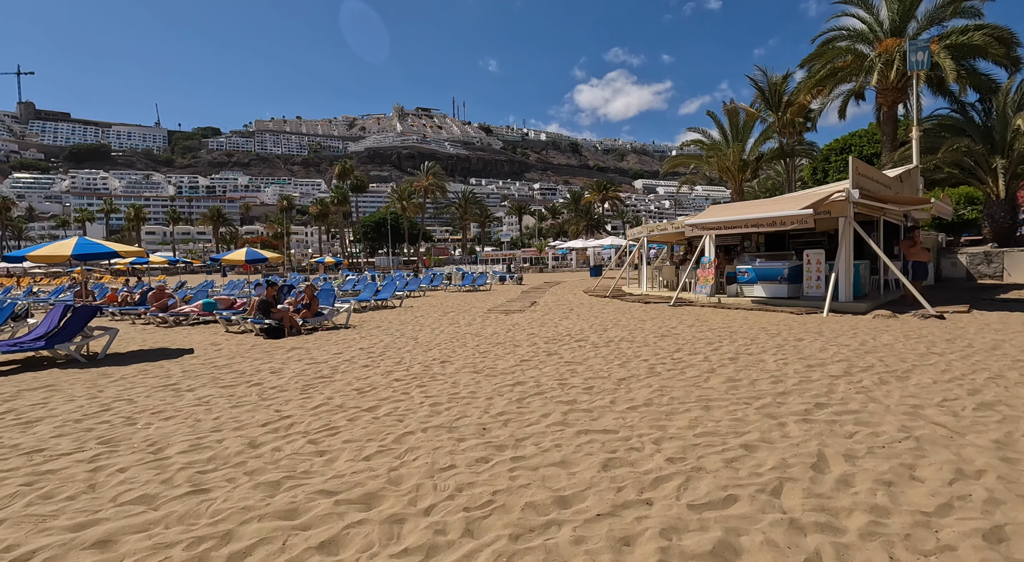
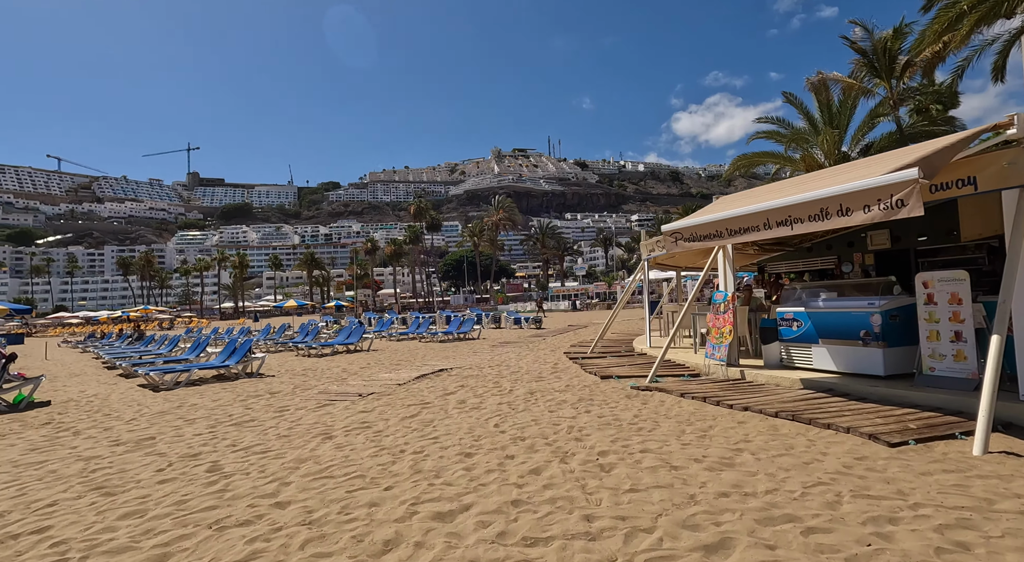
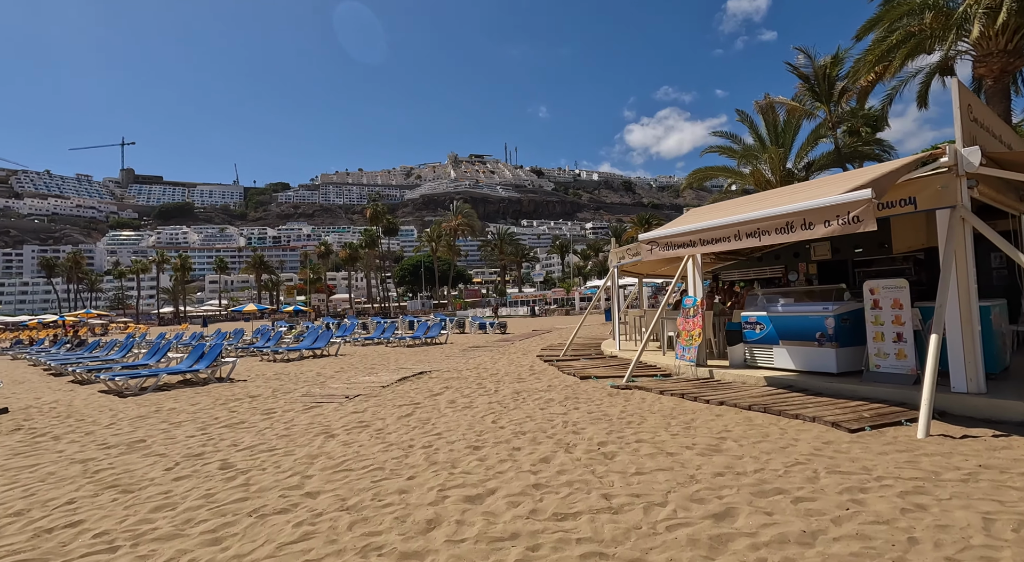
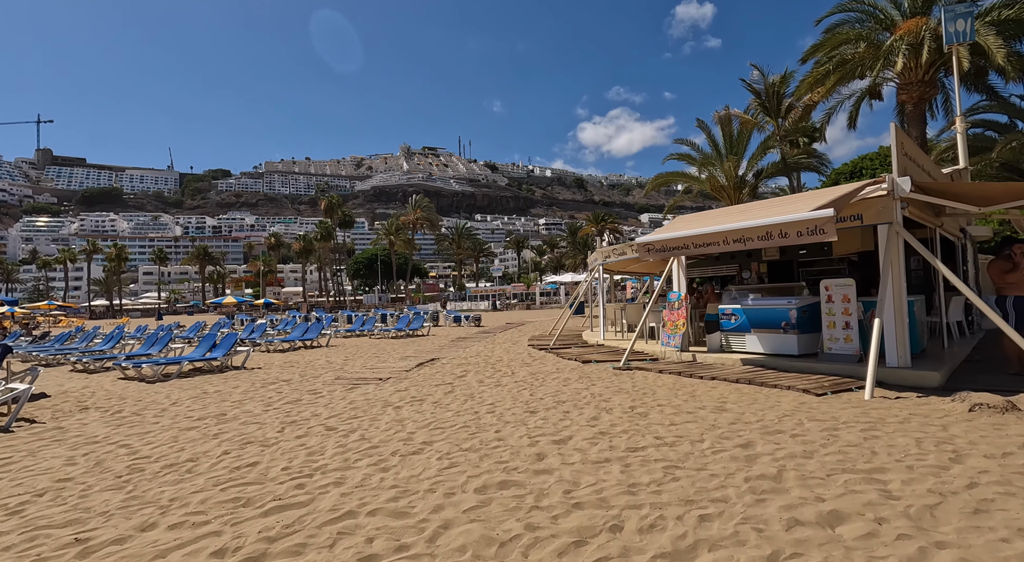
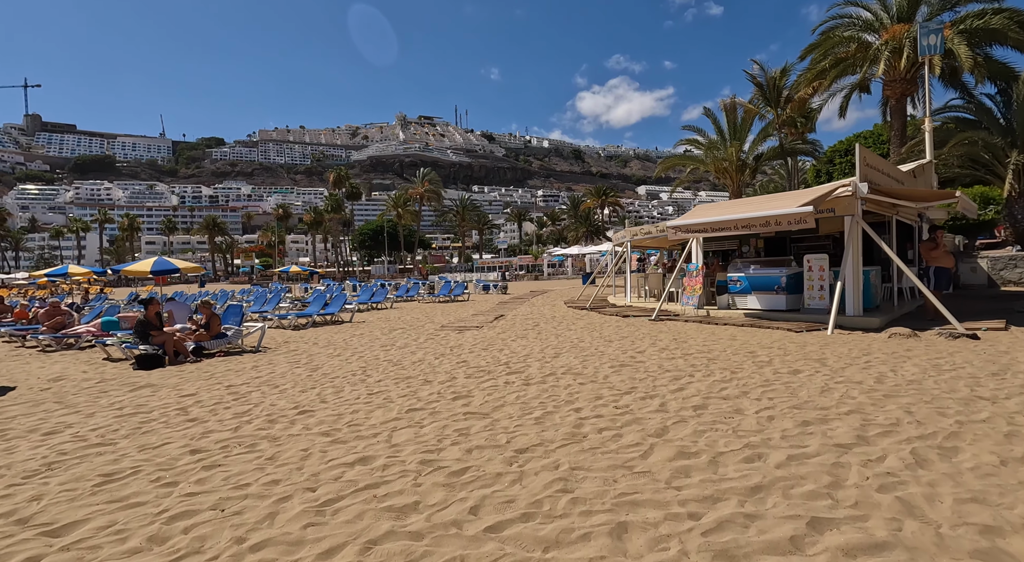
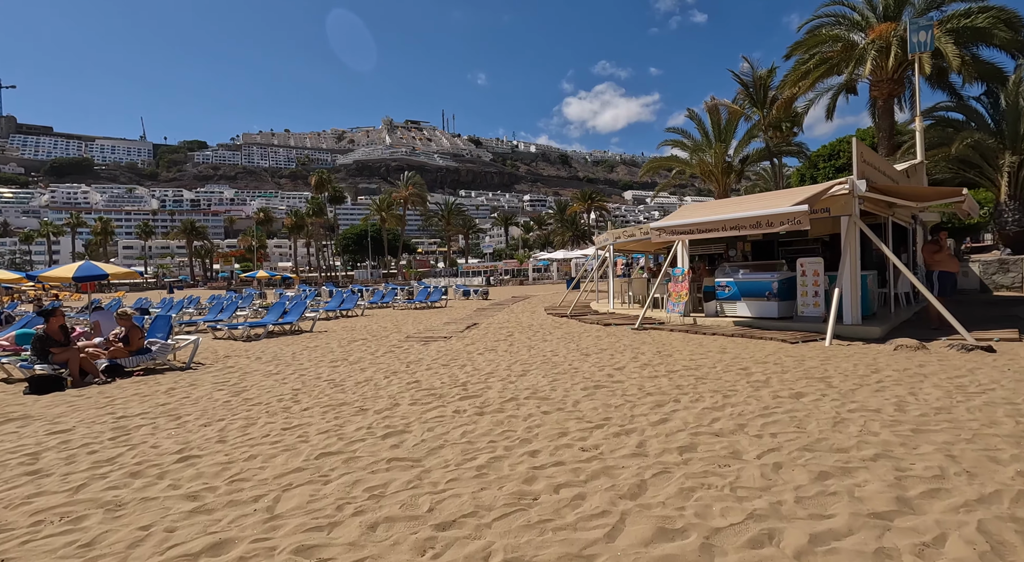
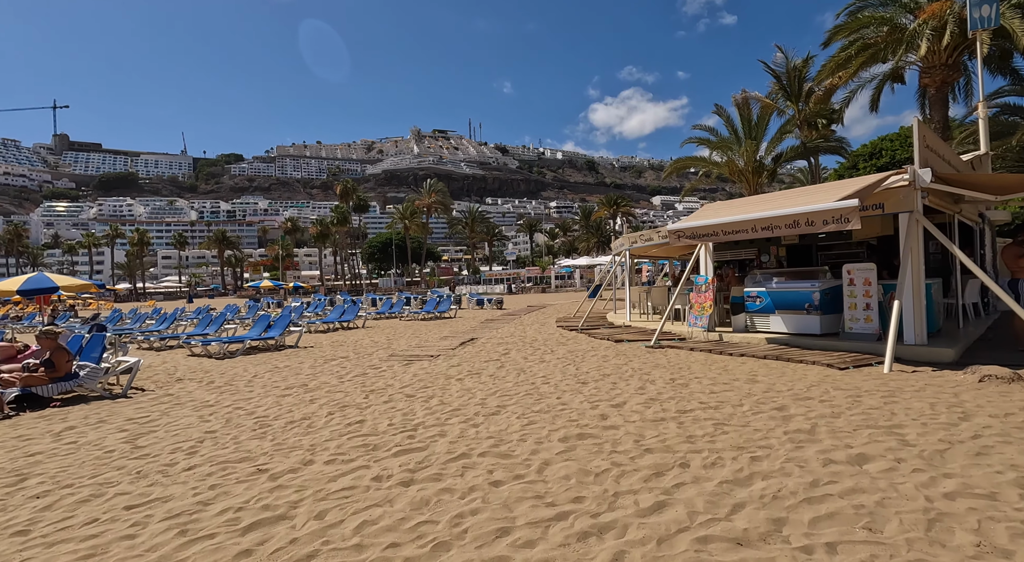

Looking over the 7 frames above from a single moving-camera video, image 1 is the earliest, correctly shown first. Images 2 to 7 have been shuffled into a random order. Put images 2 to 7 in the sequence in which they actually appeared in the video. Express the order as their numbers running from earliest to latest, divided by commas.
5, 6, 7, 4, 3, 2
